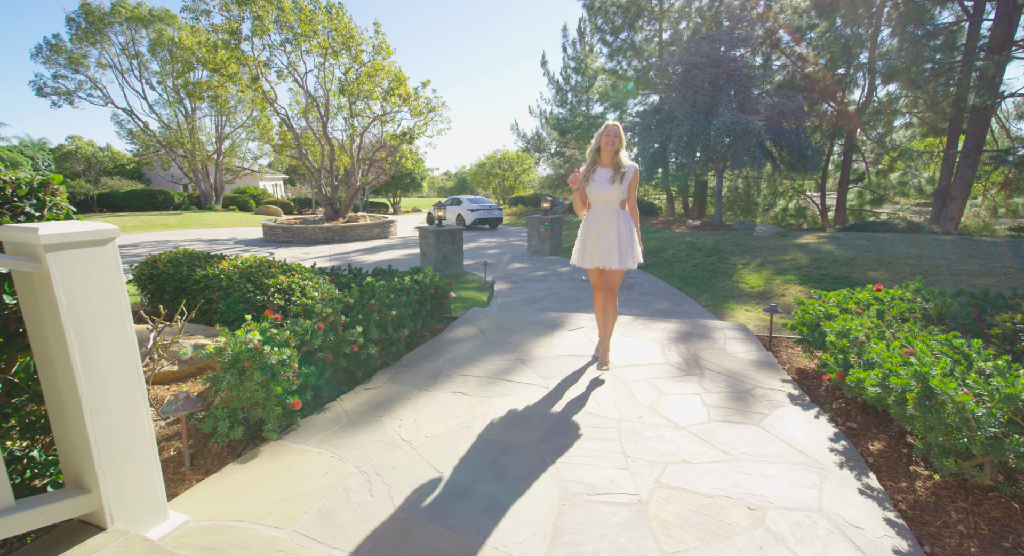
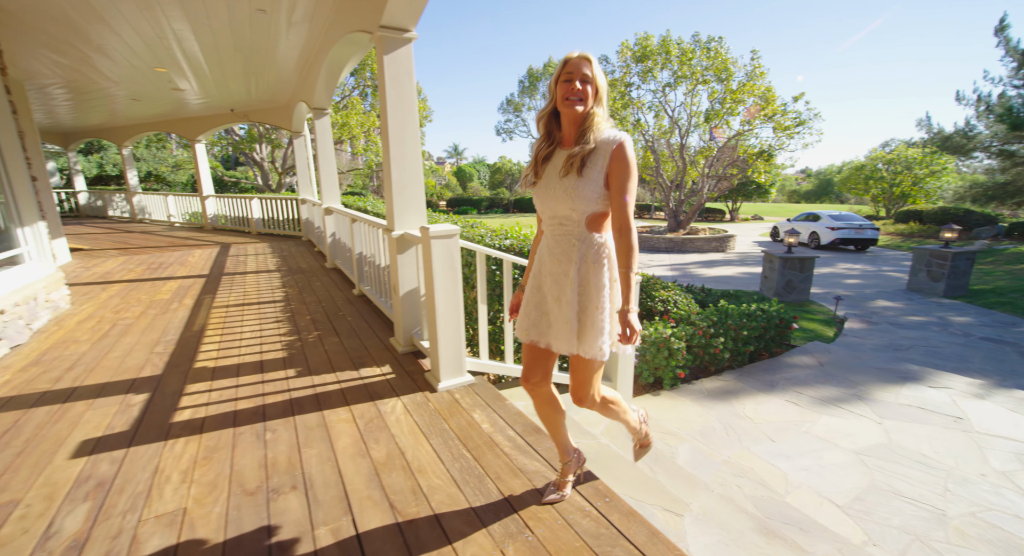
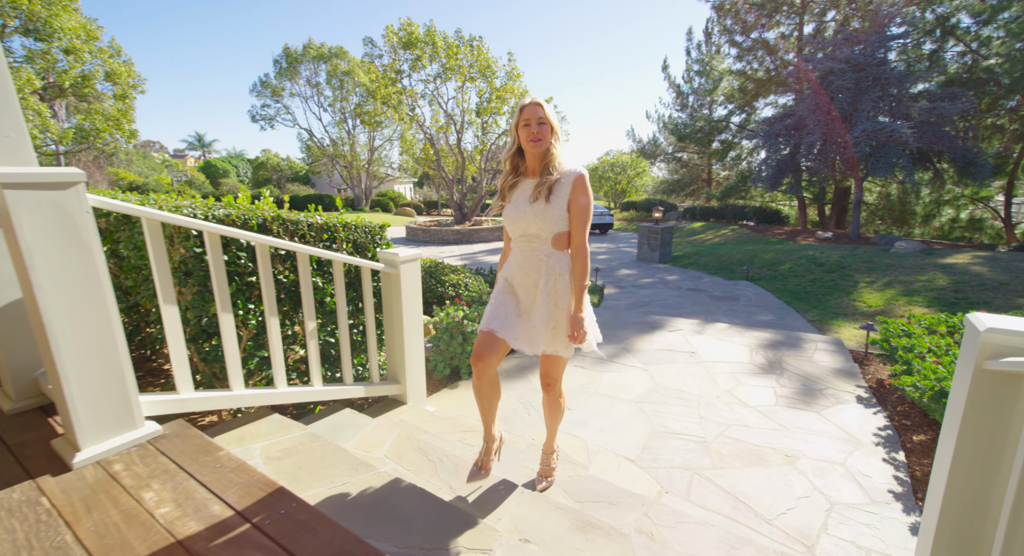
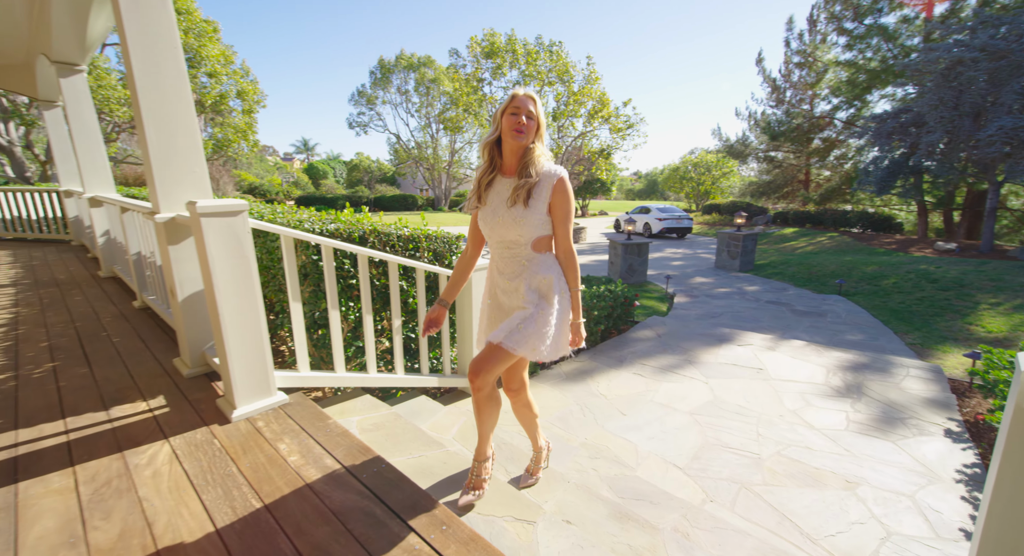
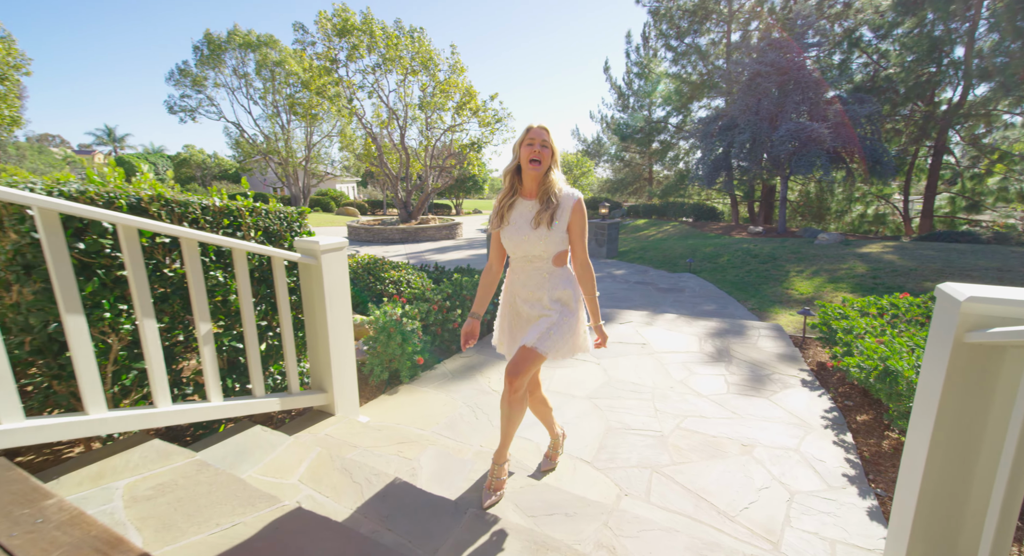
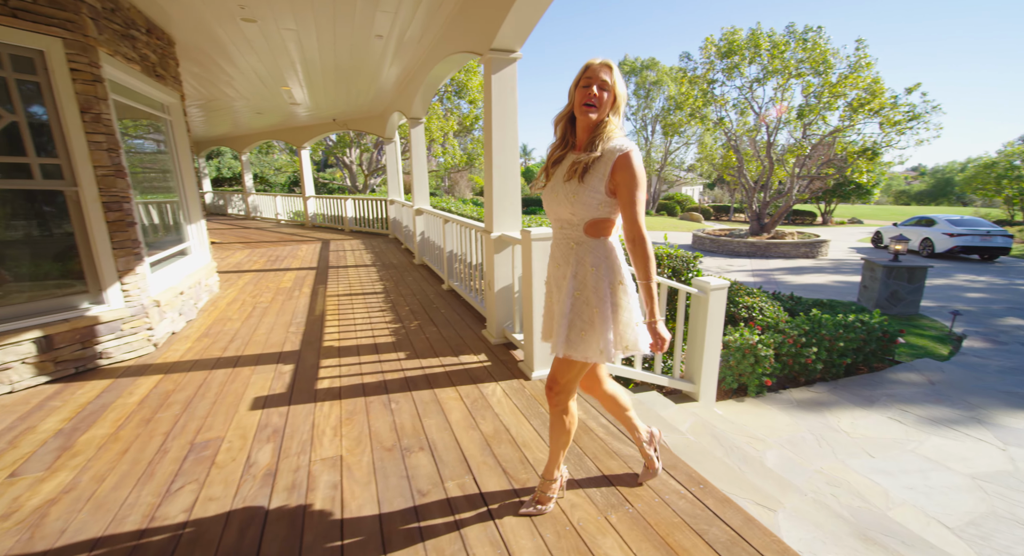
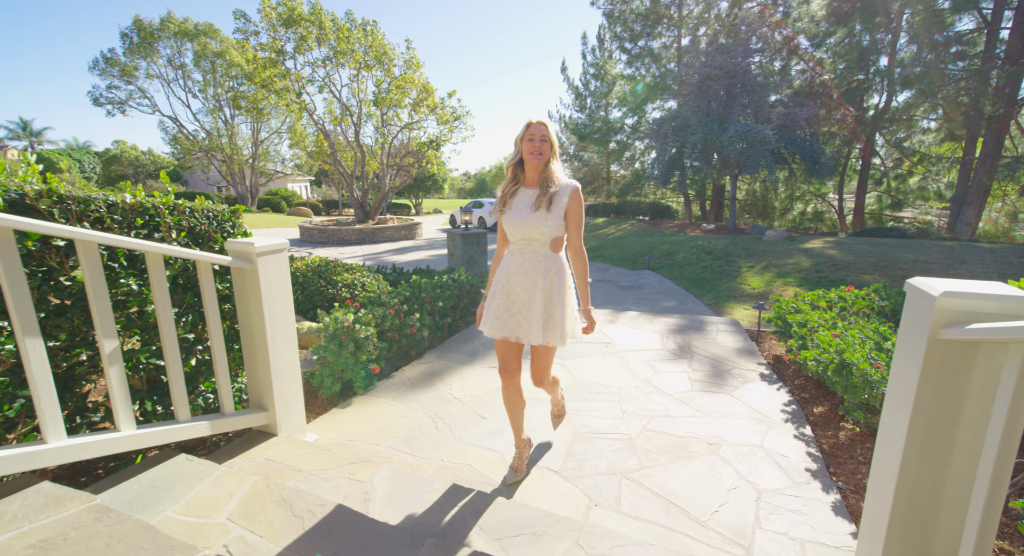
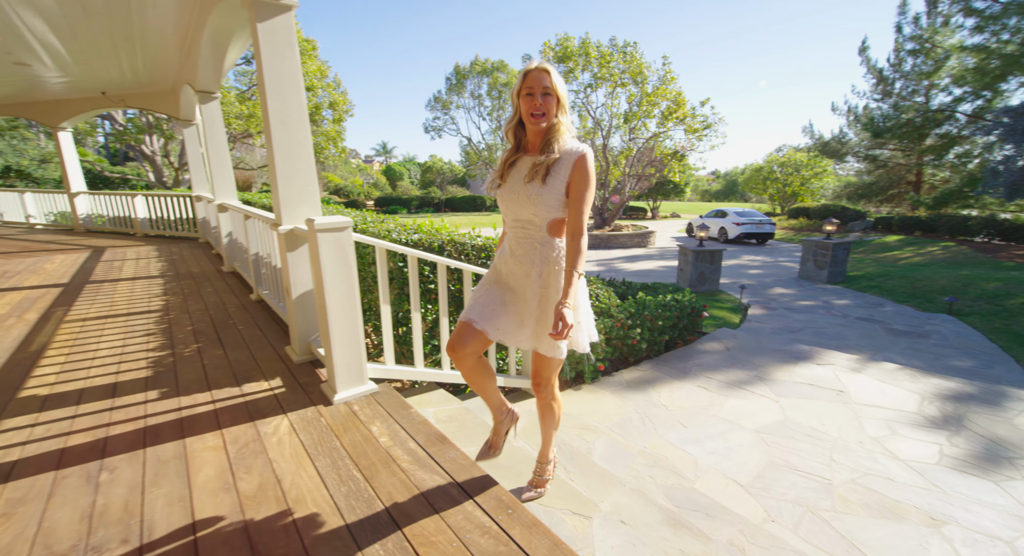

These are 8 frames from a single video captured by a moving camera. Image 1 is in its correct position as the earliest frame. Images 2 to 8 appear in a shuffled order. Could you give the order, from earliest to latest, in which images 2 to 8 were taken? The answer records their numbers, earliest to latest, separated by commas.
7, 5, 3, 4, 8, 2, 6
